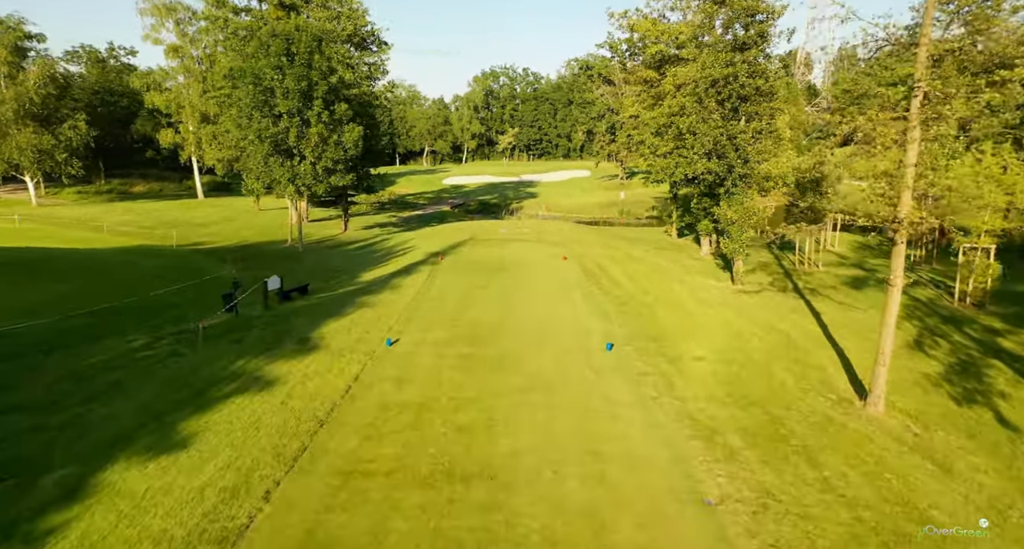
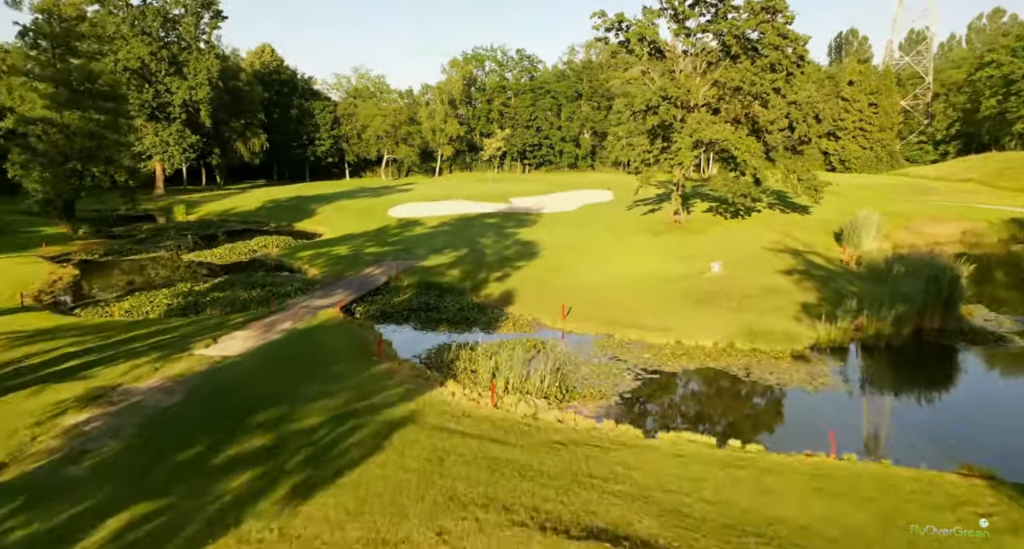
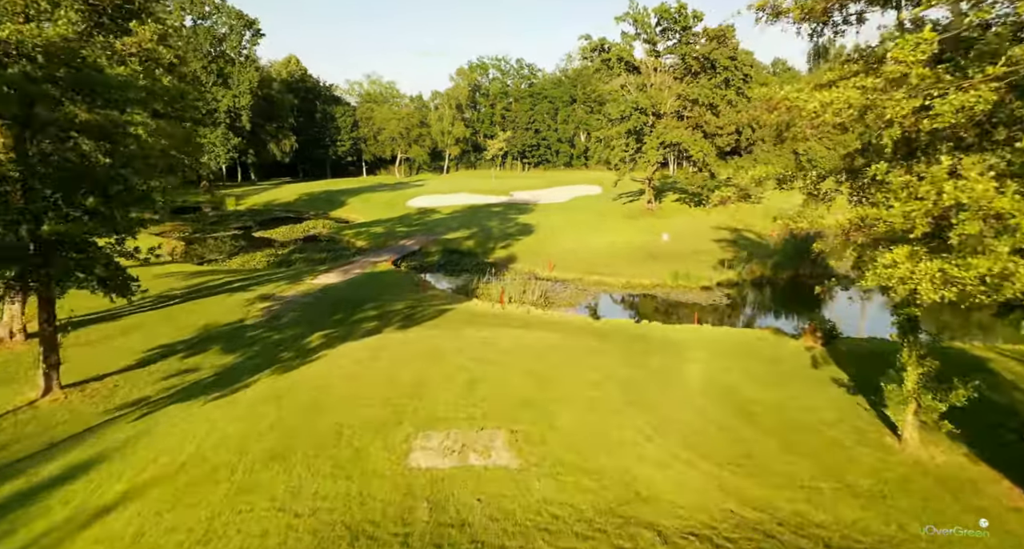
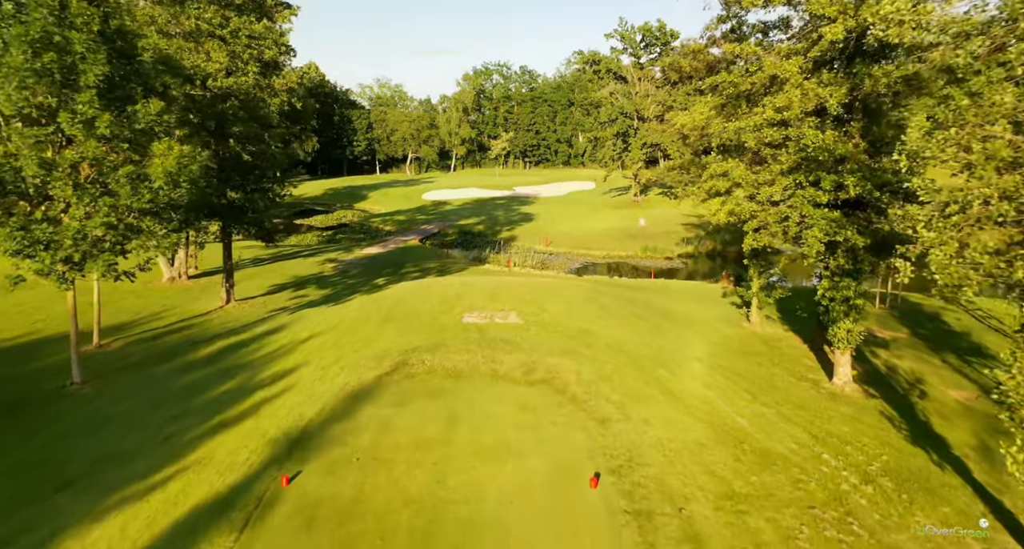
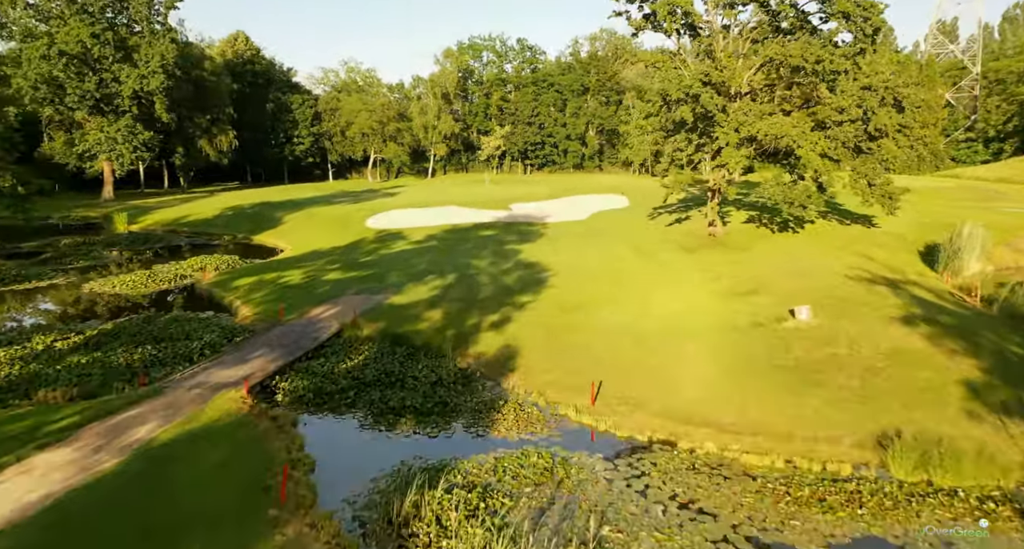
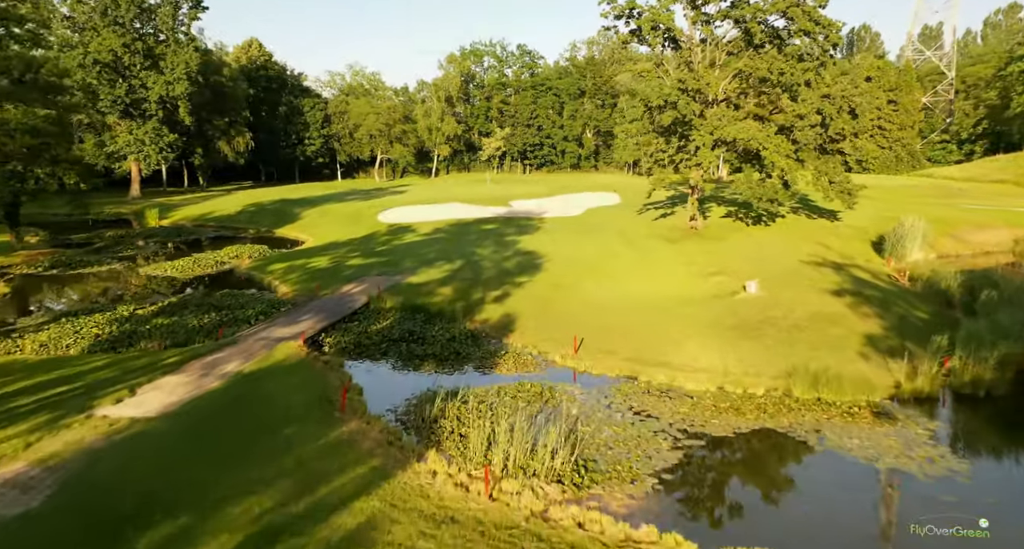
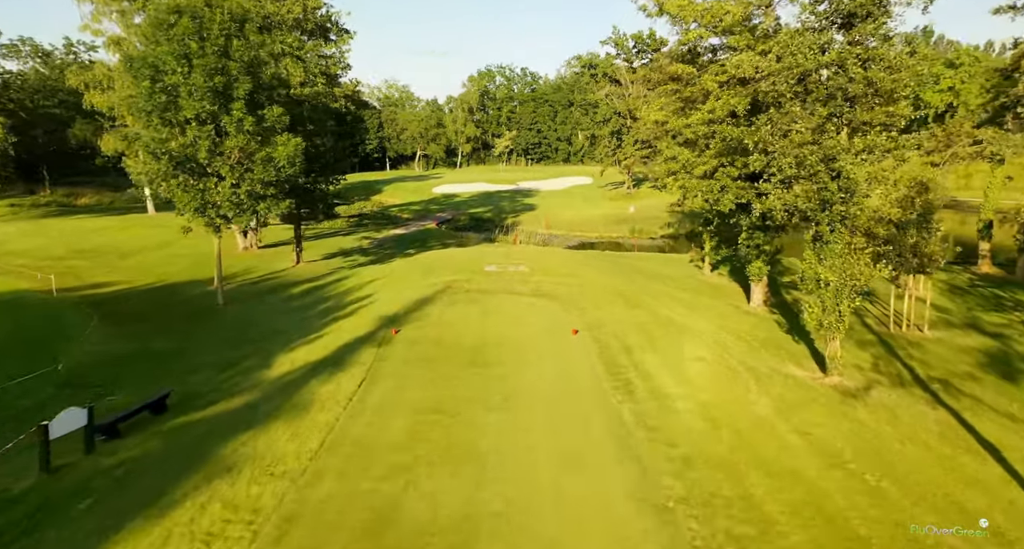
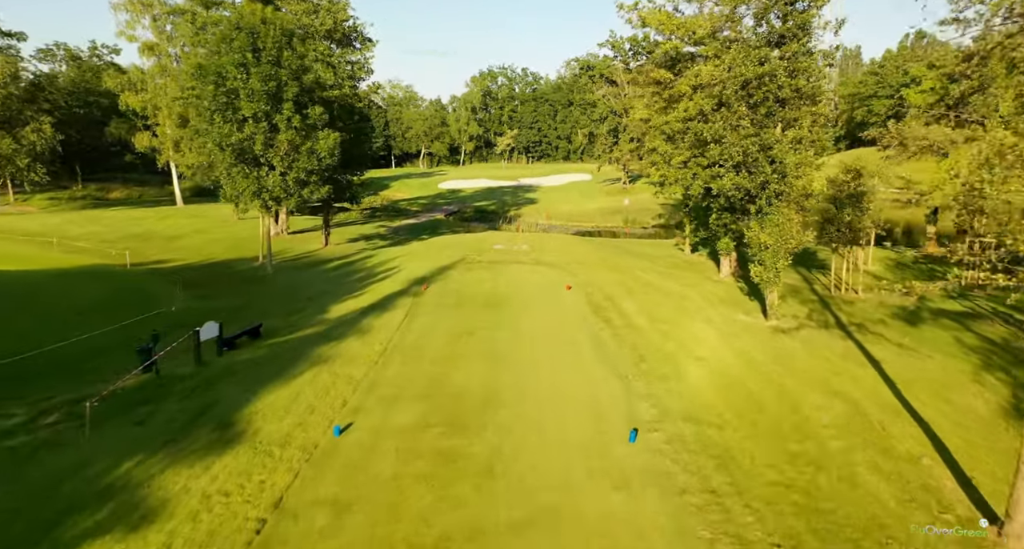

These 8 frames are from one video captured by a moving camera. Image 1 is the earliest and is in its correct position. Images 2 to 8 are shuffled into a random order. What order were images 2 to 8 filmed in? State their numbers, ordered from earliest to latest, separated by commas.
8, 7, 4, 3, 2, 6, 5
